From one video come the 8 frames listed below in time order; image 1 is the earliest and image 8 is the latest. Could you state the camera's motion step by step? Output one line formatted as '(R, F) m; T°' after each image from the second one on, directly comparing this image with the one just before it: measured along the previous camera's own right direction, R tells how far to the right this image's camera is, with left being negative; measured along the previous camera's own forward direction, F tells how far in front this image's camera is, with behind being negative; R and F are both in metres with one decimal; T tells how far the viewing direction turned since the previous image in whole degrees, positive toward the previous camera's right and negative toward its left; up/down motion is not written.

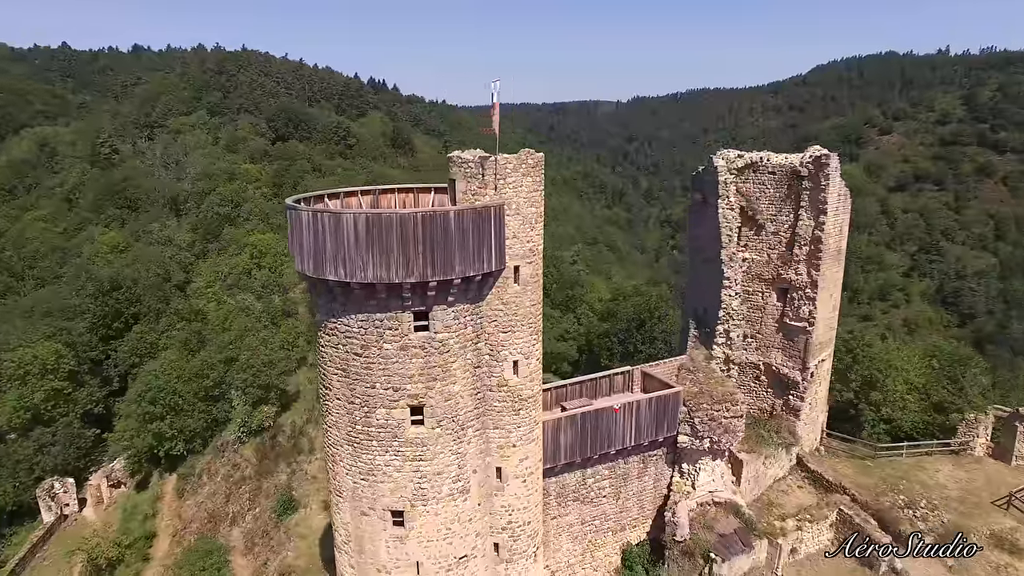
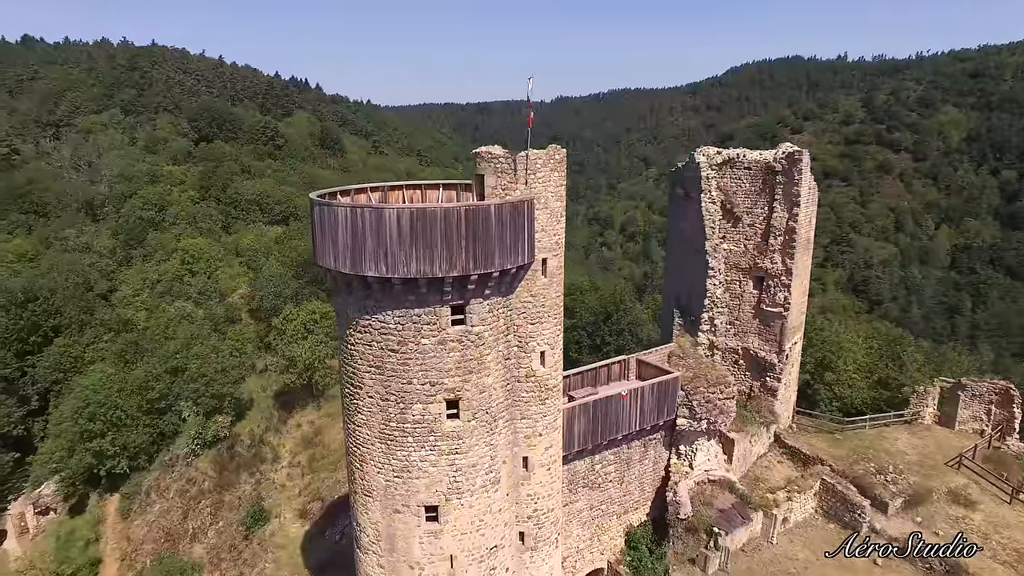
(-1.7, -0.1) m; +7°
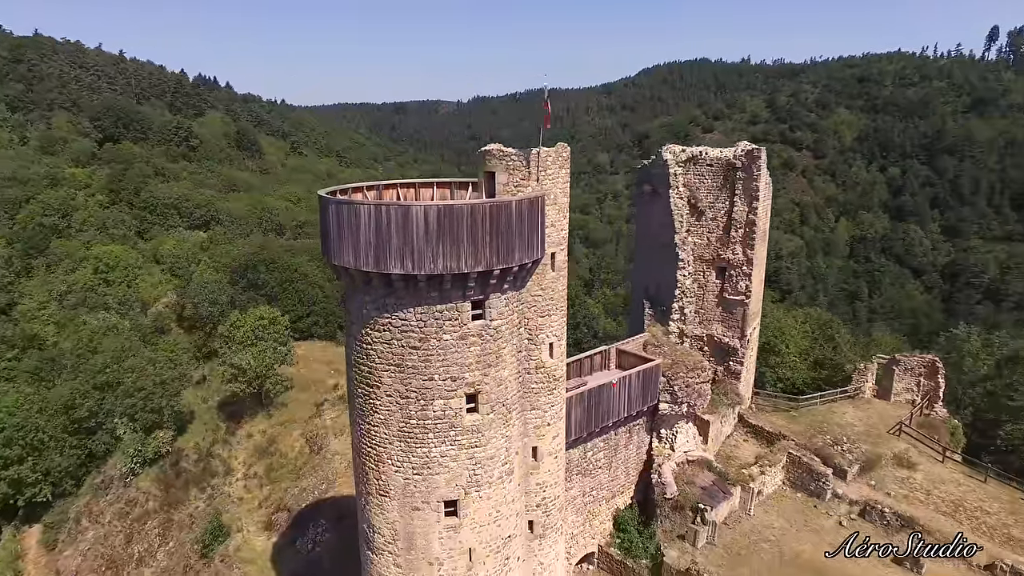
(-1.6, -0.1) m; +8°
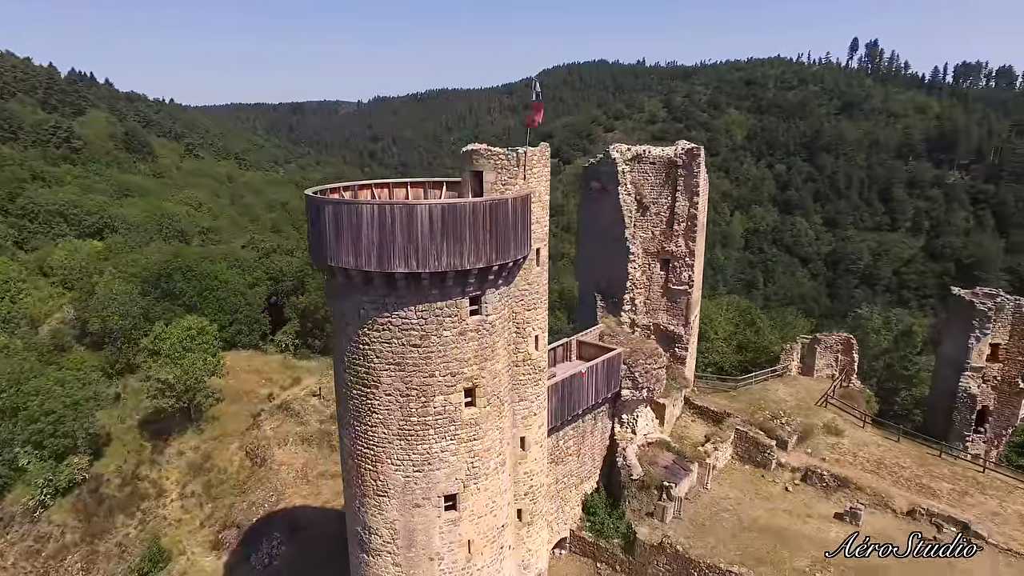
(-1.4, -0.2) m; +9°
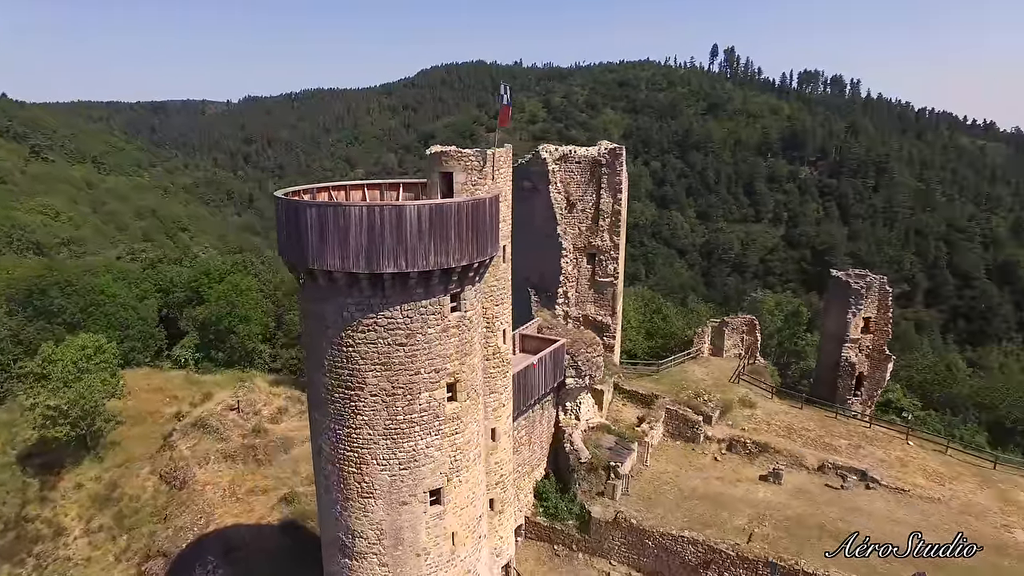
(-1.6, -0.3) m; +10°
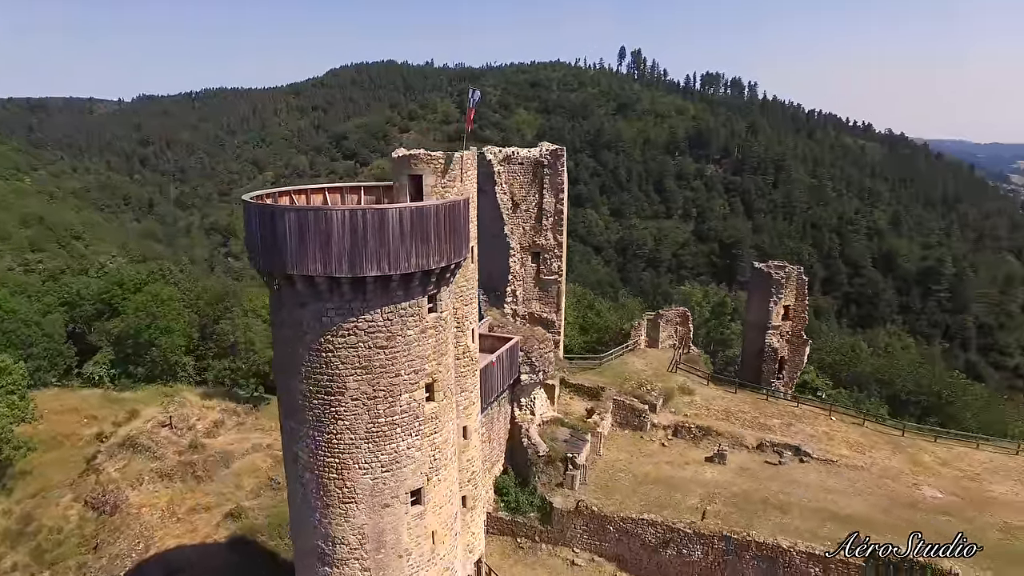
(-1.0, -0.2) m; +8°
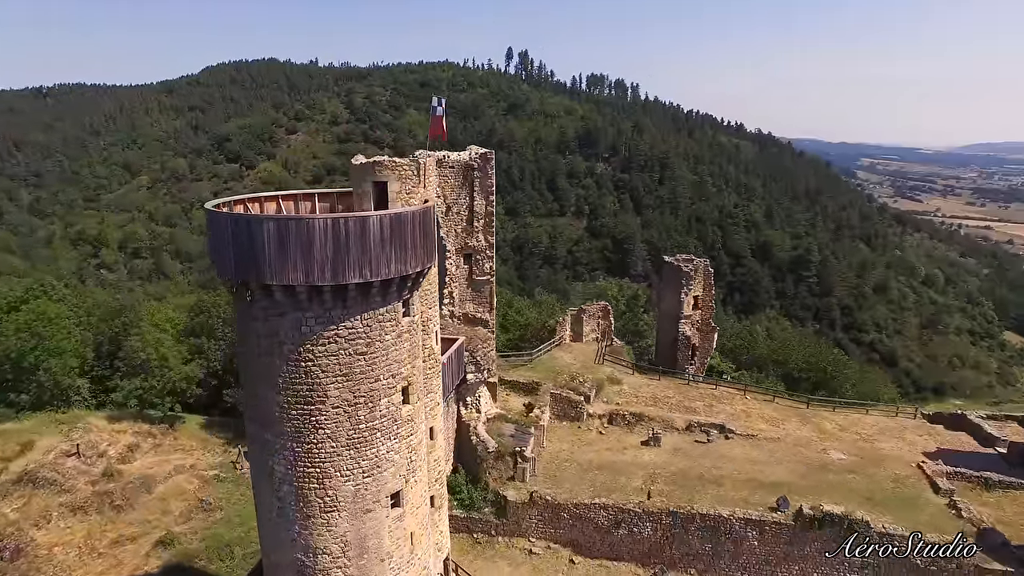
(-1.3, -0.3) m; +9°
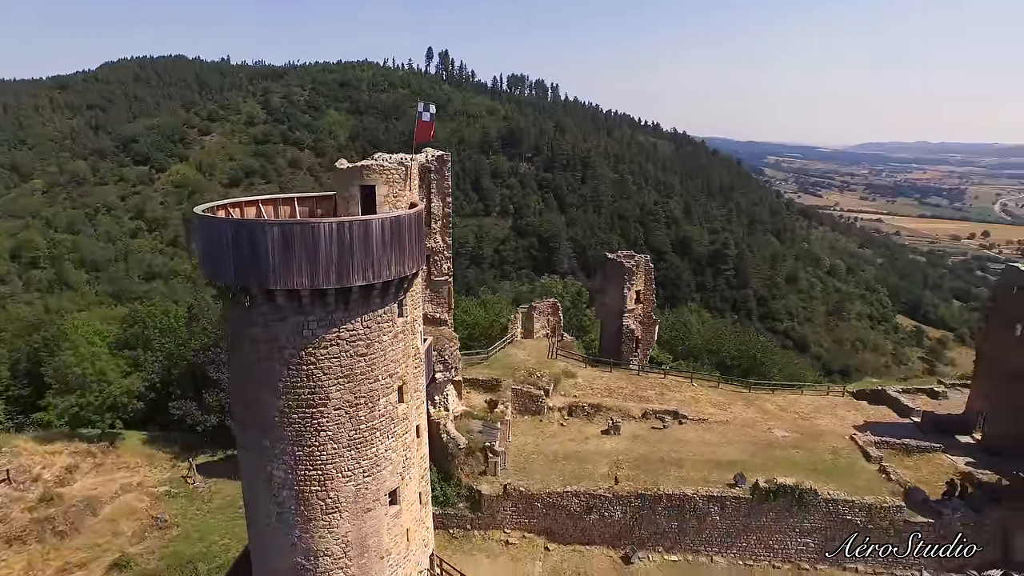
(-1.2, -0.4) m; +7°
